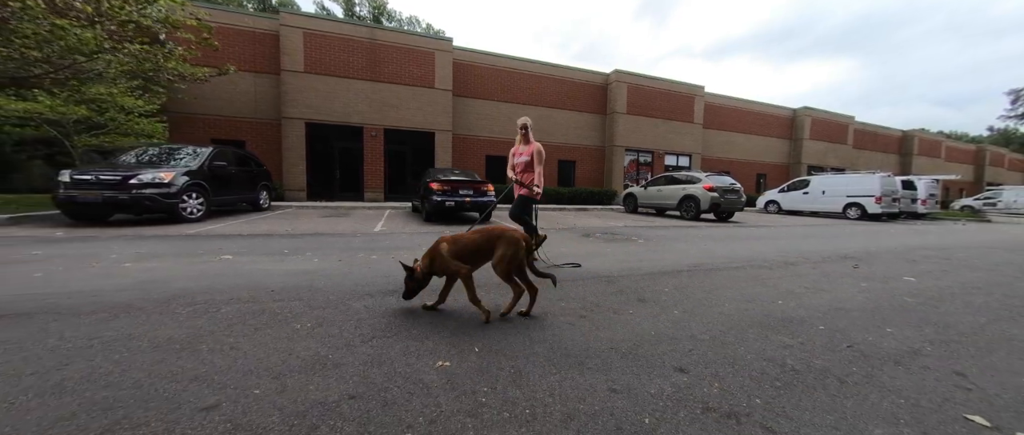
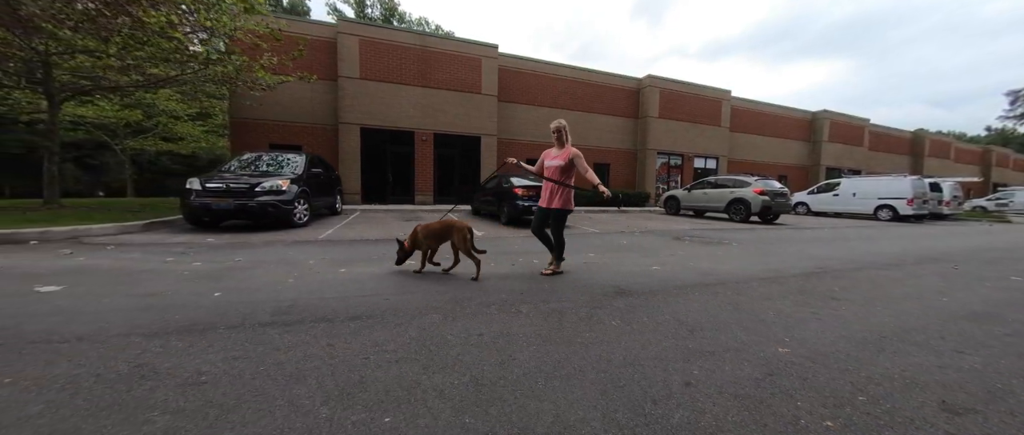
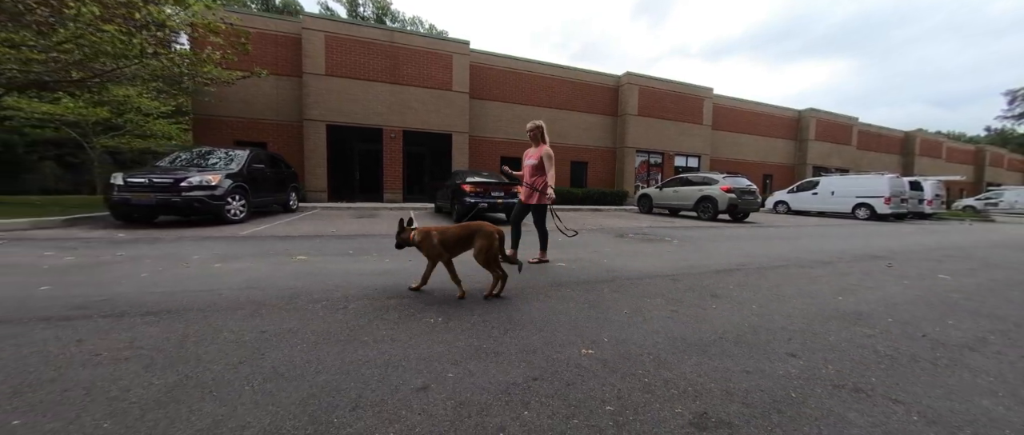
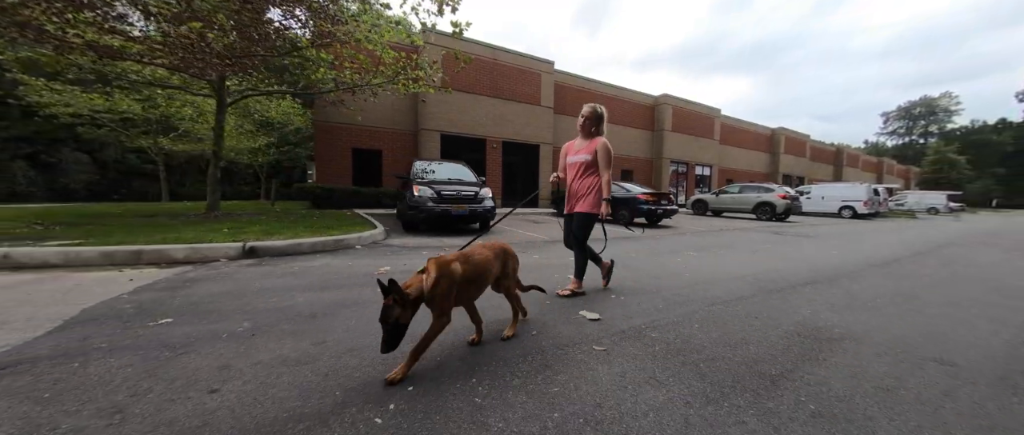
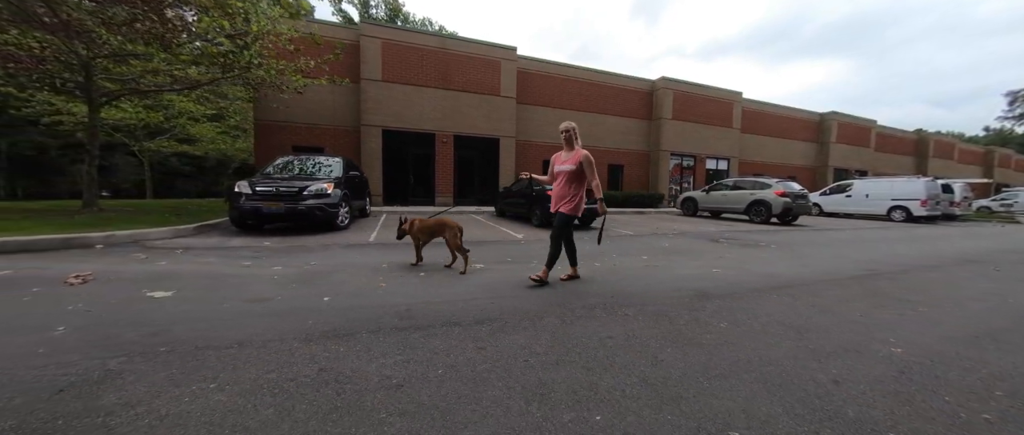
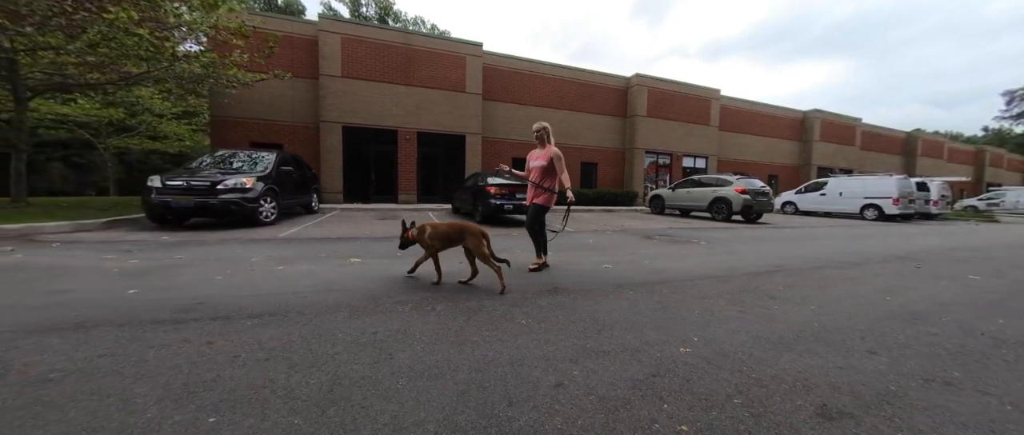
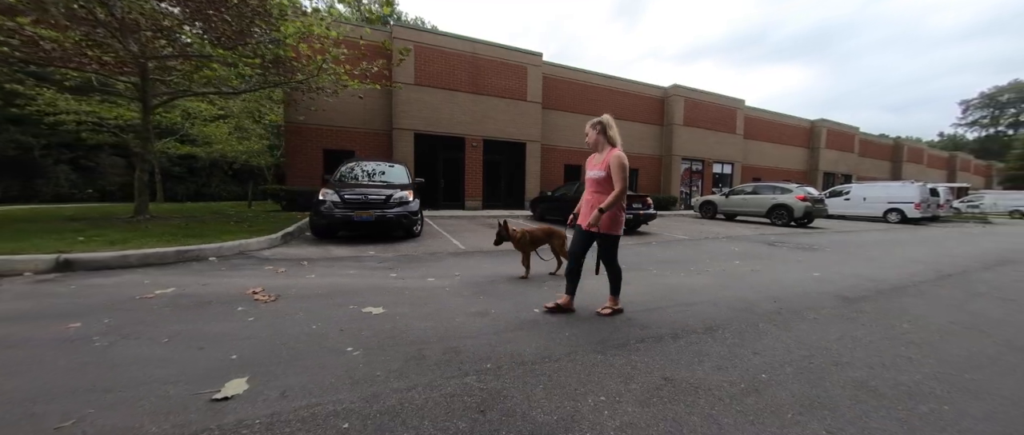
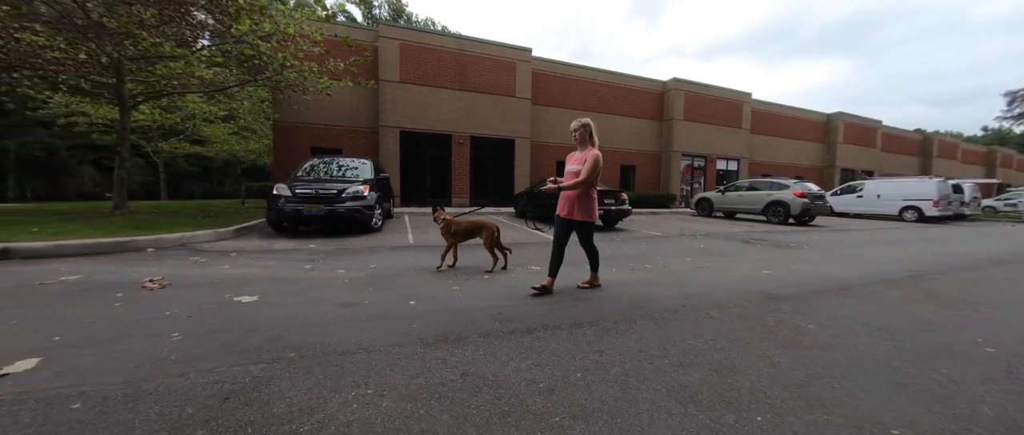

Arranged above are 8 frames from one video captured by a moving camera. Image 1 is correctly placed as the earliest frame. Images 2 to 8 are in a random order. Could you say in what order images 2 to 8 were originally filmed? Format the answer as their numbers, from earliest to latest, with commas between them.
3, 6, 2, 5, 8, 7, 4
